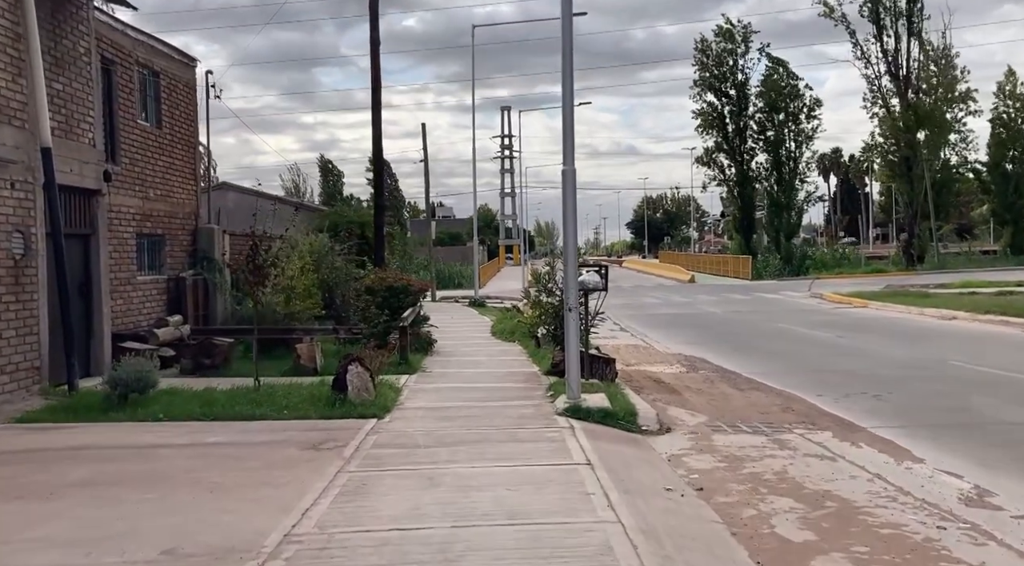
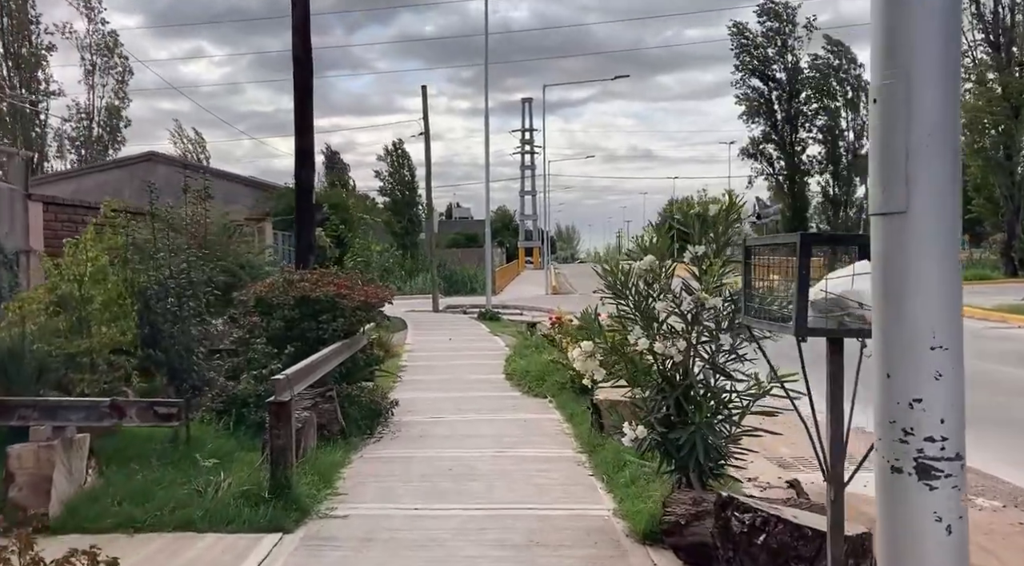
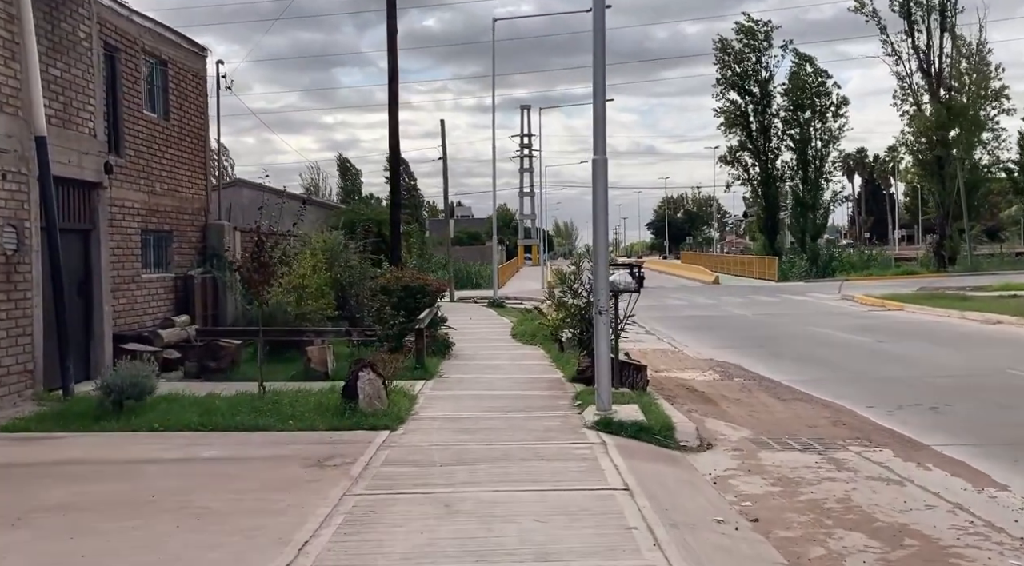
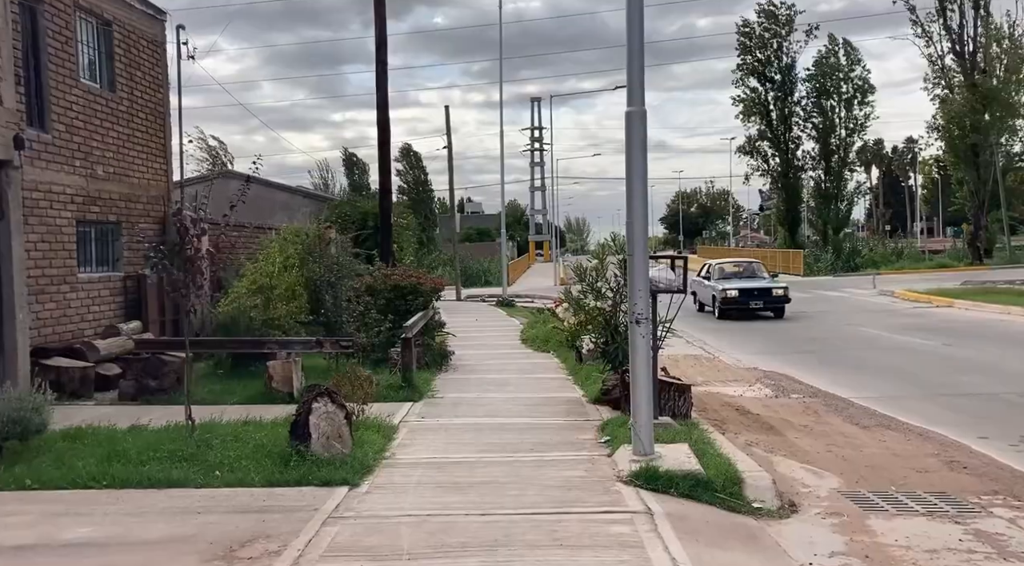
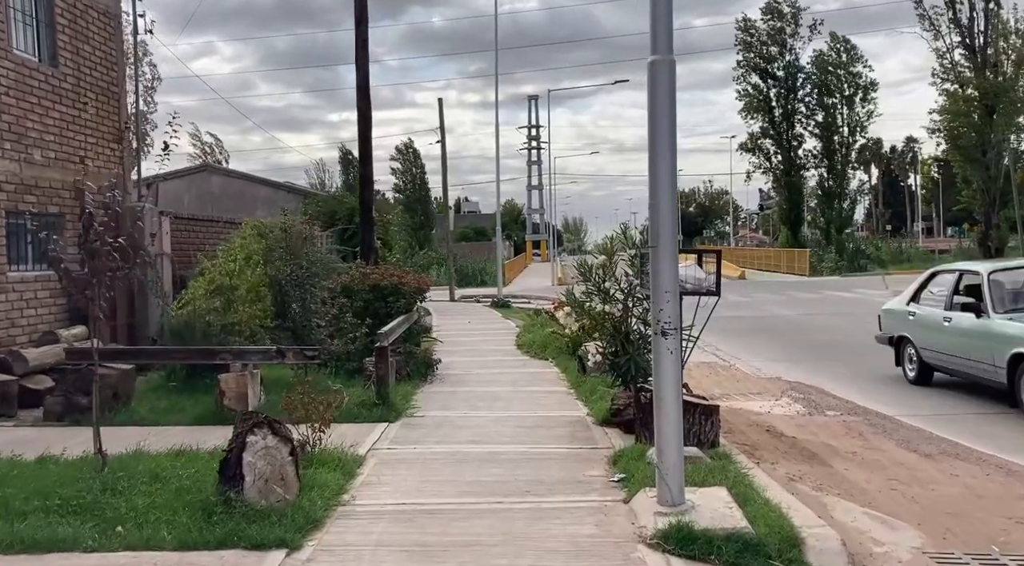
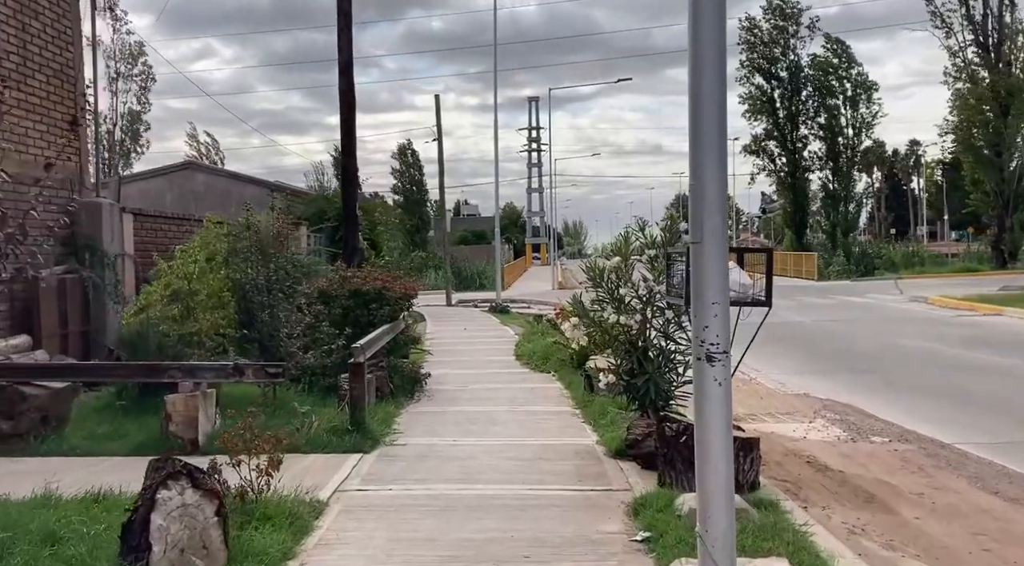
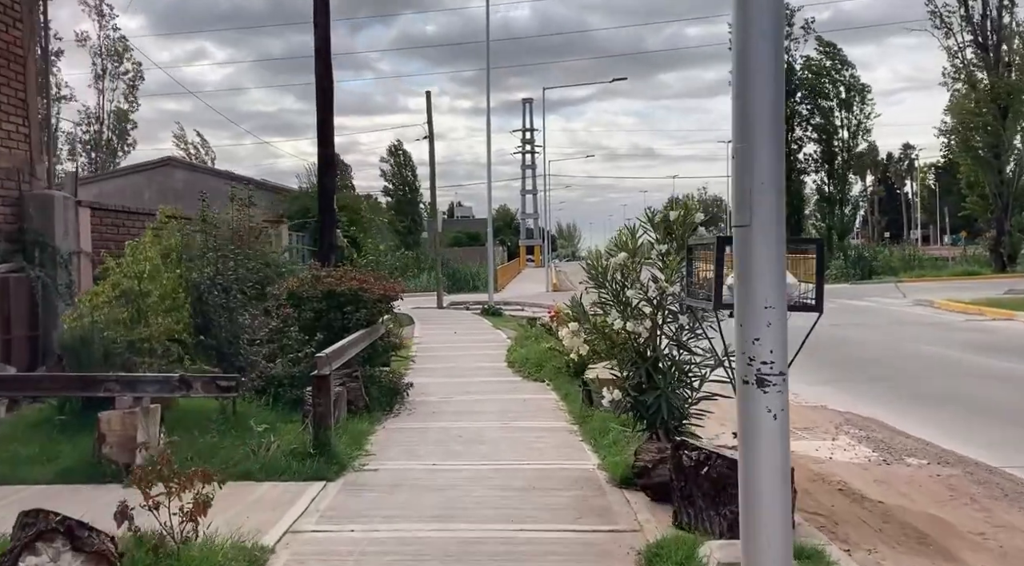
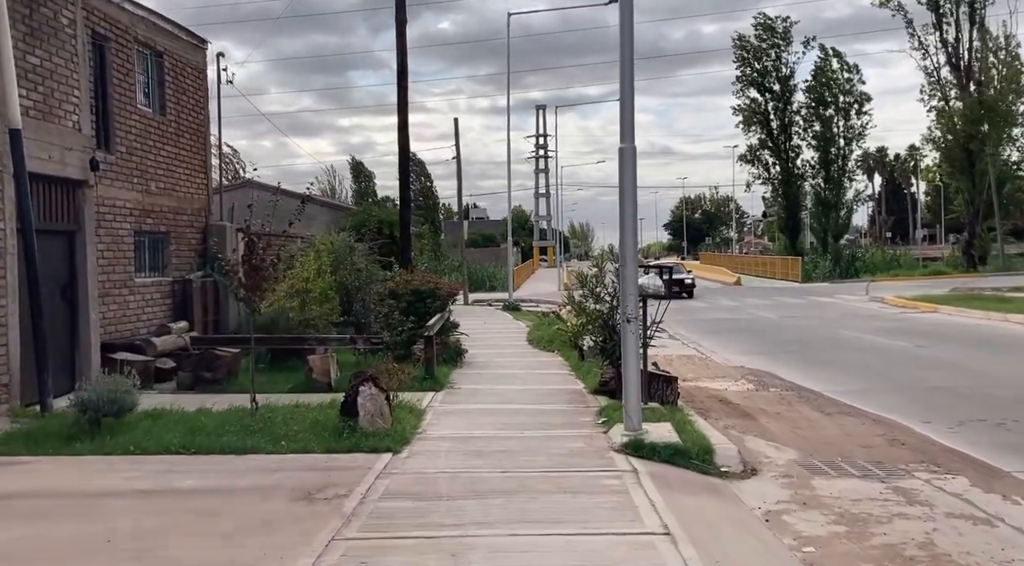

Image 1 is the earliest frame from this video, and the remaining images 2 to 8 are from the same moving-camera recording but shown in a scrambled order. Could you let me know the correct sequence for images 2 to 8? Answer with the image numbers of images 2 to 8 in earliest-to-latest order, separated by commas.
3, 8, 4, 5, 6, 7, 2
